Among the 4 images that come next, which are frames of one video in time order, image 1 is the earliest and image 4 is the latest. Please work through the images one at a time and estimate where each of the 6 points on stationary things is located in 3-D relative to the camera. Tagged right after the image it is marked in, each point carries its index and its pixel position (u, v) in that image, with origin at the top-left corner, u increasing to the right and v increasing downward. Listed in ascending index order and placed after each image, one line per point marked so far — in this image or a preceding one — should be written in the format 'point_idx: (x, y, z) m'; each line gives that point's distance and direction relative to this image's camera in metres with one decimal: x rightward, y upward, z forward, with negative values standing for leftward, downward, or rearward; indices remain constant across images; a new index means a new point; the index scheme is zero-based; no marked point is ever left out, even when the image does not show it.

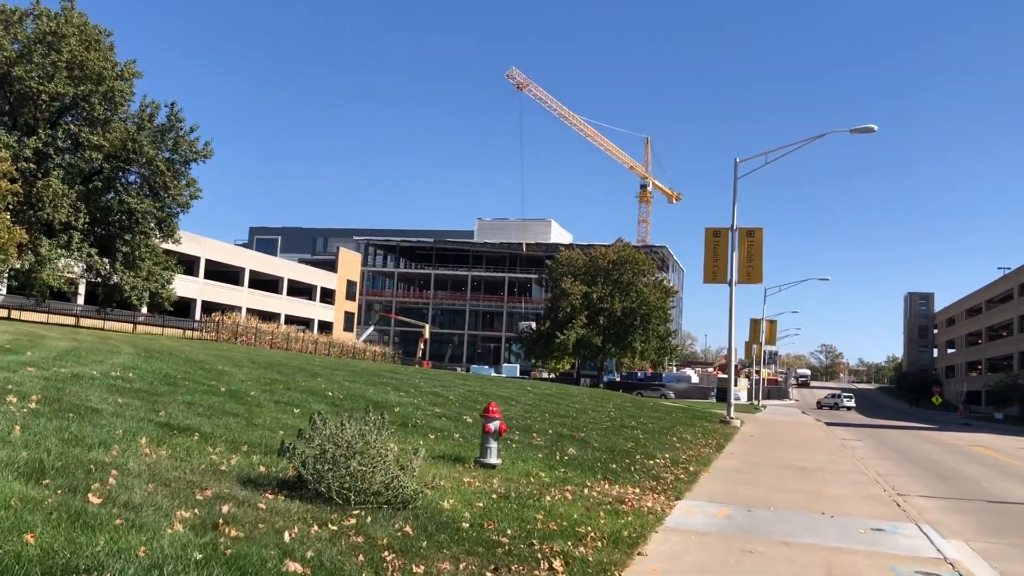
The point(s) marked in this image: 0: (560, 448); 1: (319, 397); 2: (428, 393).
0: (+0.8, -2.7, +12.8) m
1: (-3.9, -2.2, +14.9) m
2: (-2.2, -2.8, +19.5) m
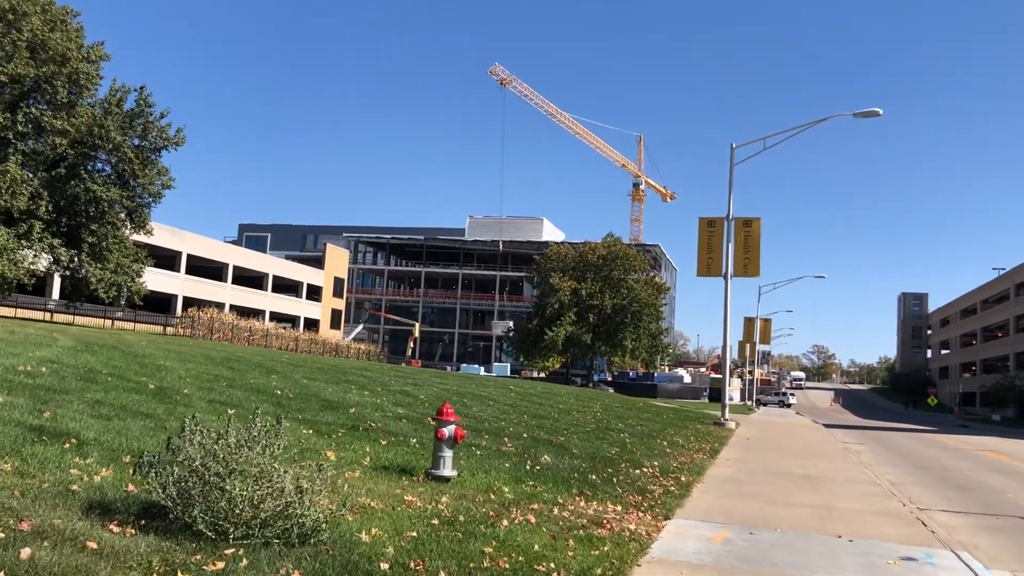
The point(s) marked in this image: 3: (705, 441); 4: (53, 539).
0: (+0.3, -2.5, +11.2) m
1: (-4.4, -1.9, +13.2) m
2: (-2.7, -2.5, +17.8) m
3: (+4.7, -3.8, +18.4) m
4: (-2.7, -1.5, +4.5) m
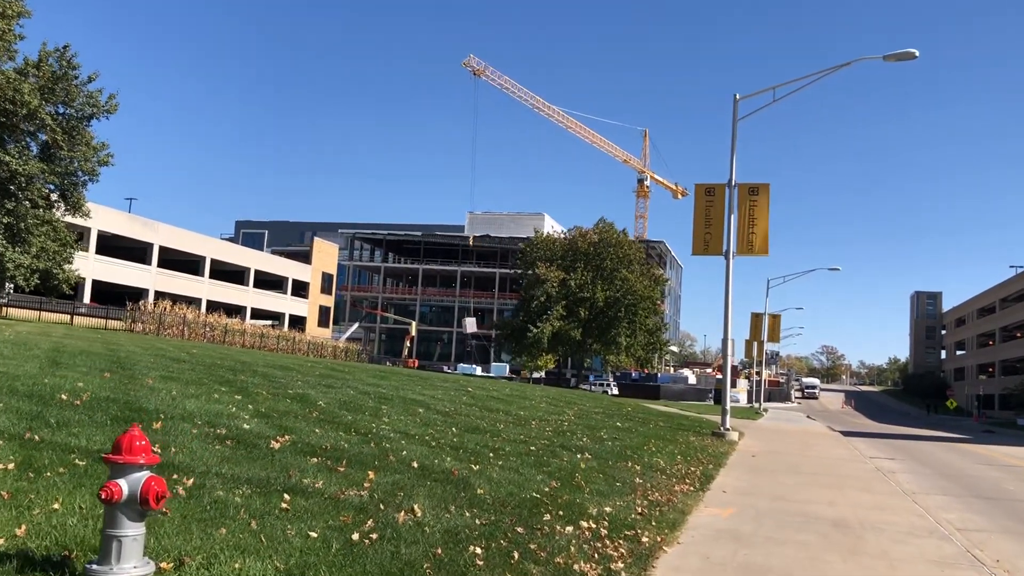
0: (-1.1, -2.0, +6.8) m
1: (-5.8, -1.4, +8.9) m
2: (-4.1, -2.0, +13.5) m
3: (+3.4, -3.2, +14.0) m
4: (-4.2, -1.0, +0.1) m
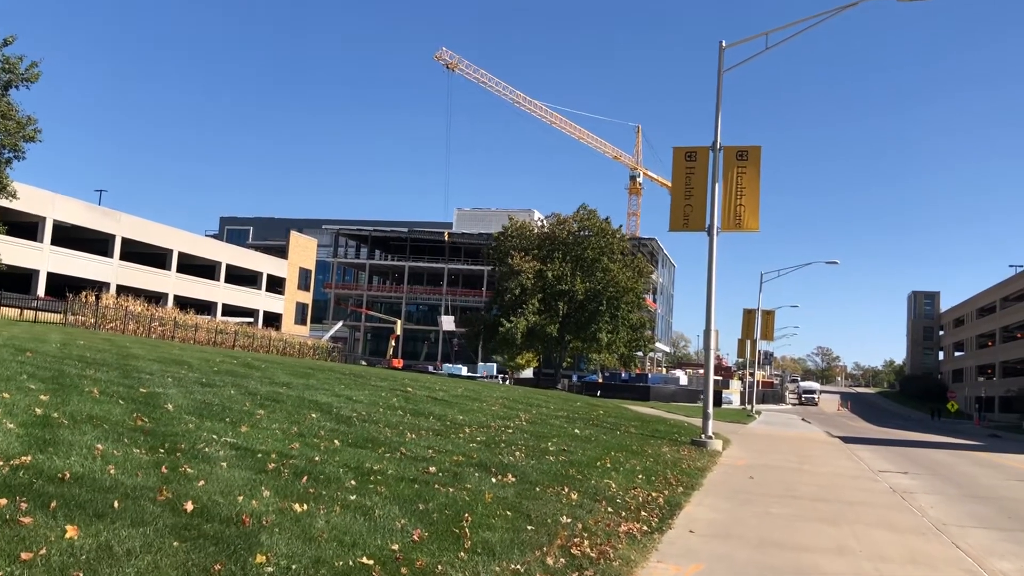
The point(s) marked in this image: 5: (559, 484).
0: (-2.3, -1.5, +3.6) m
1: (-7.0, -0.9, +5.6) m
2: (-5.3, -1.5, +10.3) m
3: (+2.2, -2.8, +10.8) m
4: (-5.3, -0.5, -3.1) m
5: (+0.6, -2.4, +9.2) m
